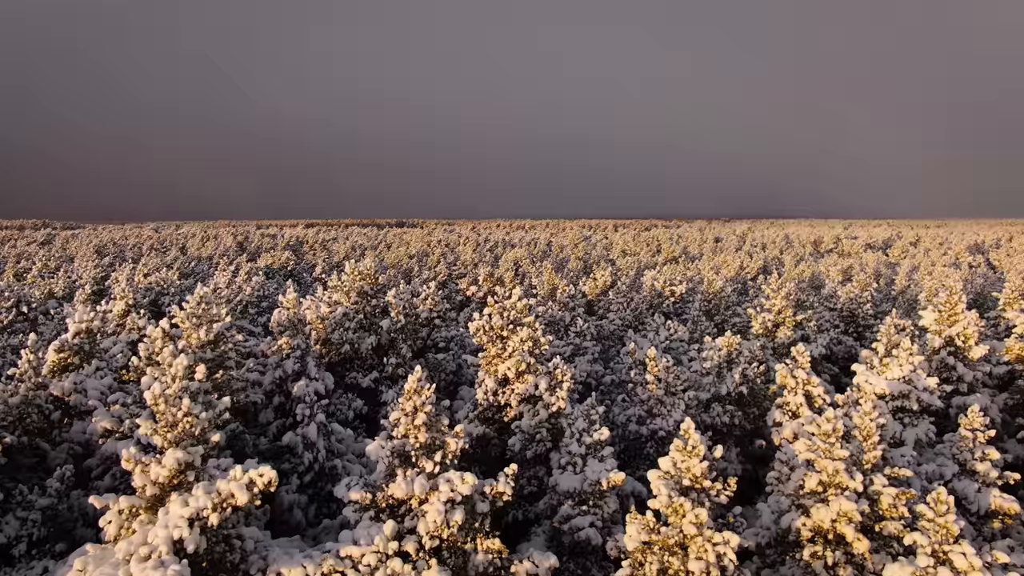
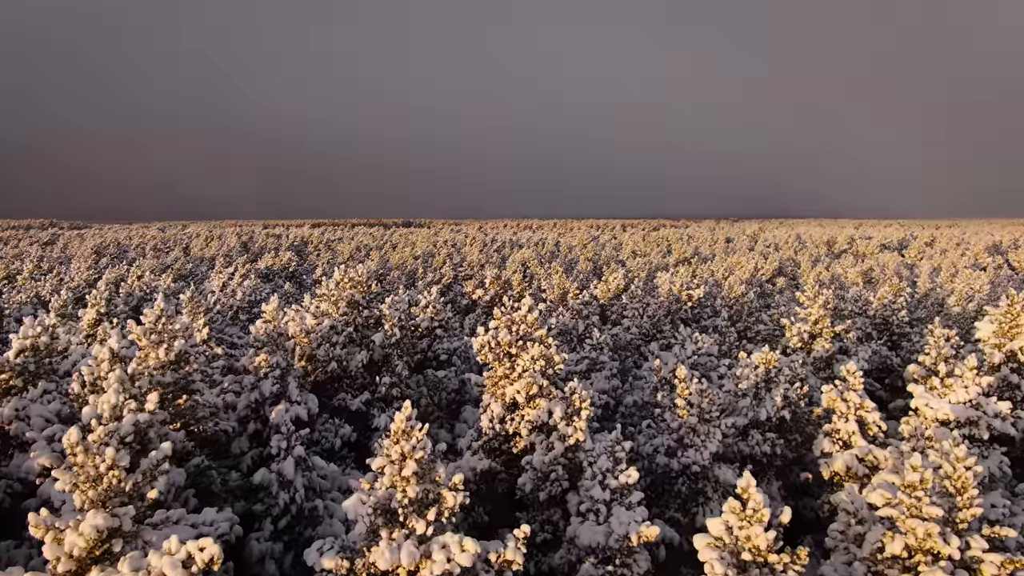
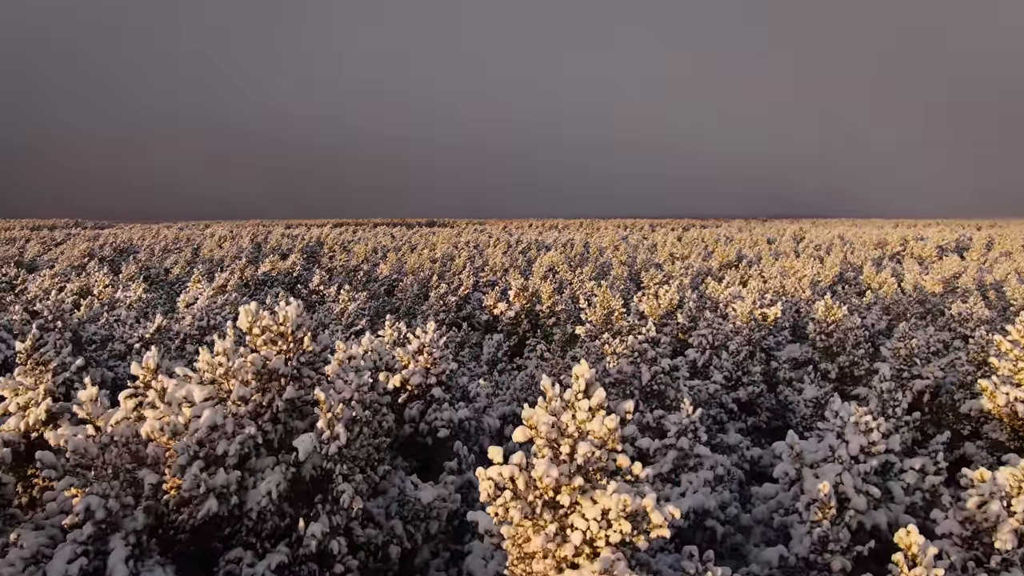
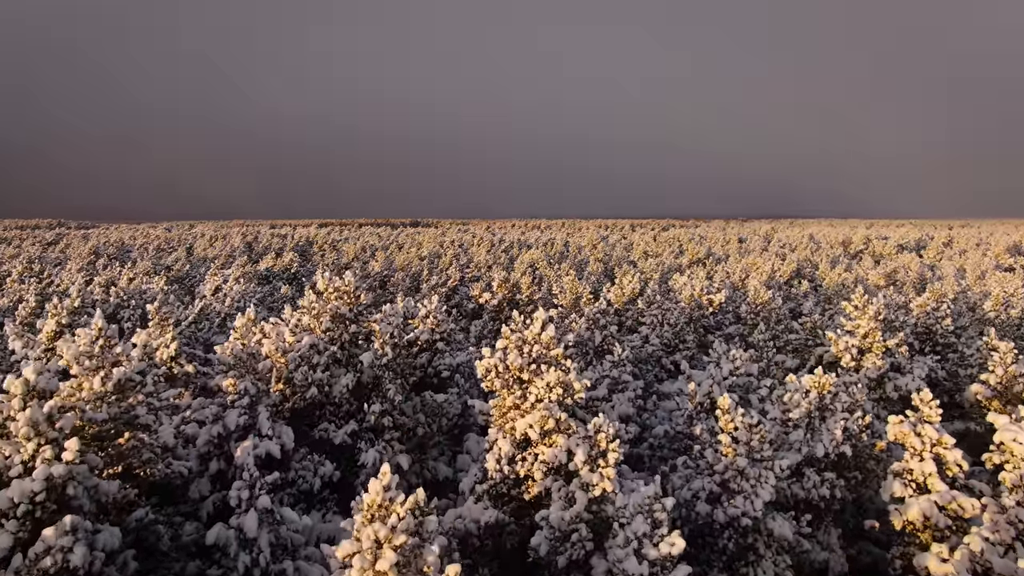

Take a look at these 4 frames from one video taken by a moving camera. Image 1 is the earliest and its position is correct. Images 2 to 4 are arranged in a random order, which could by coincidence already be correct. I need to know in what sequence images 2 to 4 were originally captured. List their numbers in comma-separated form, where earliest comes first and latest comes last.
2, 4, 3
